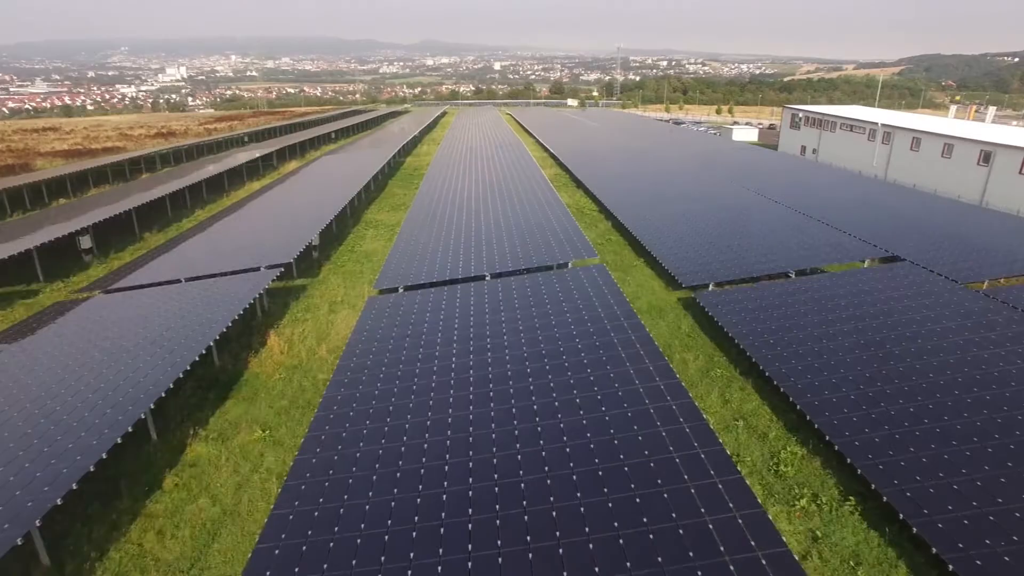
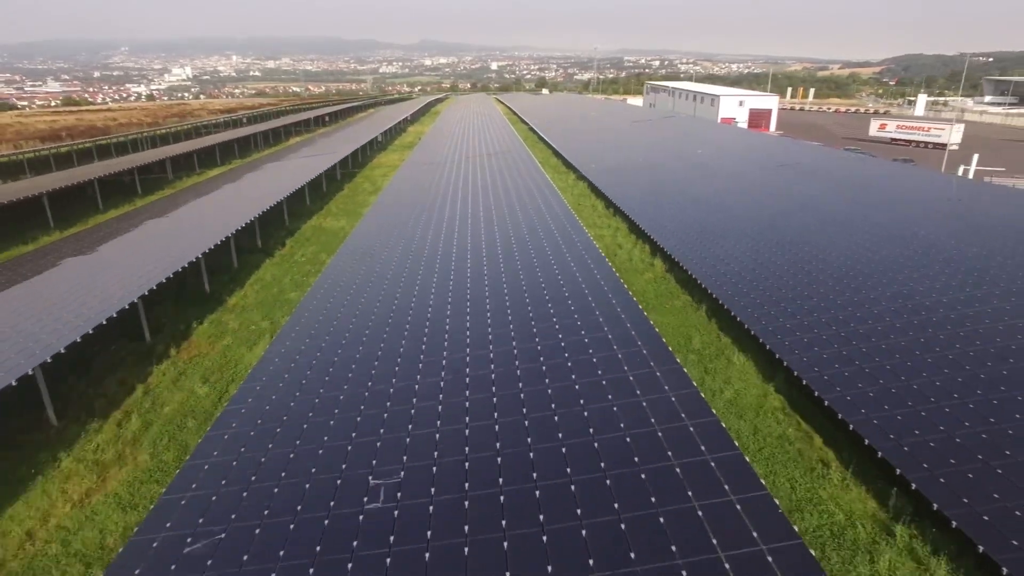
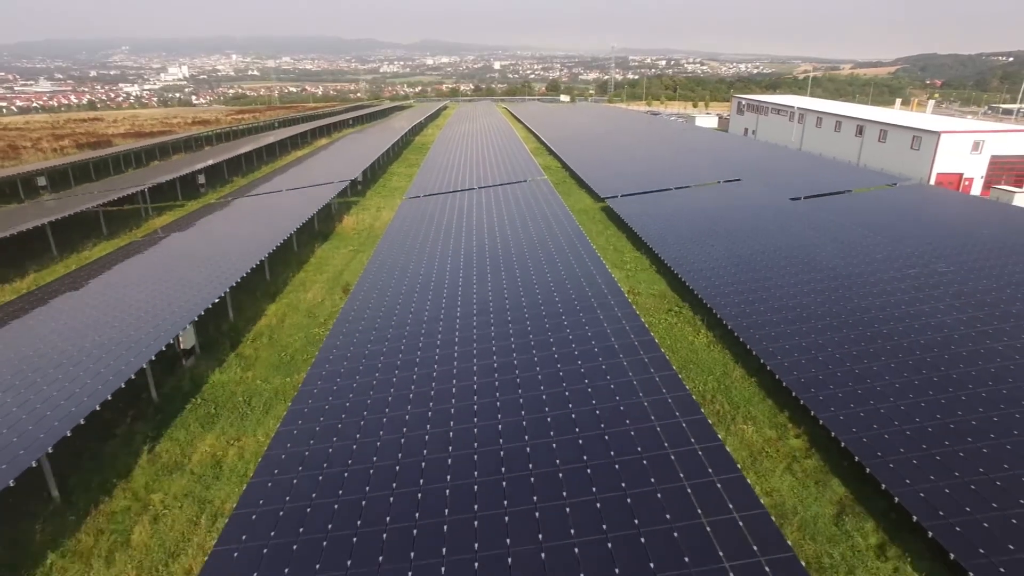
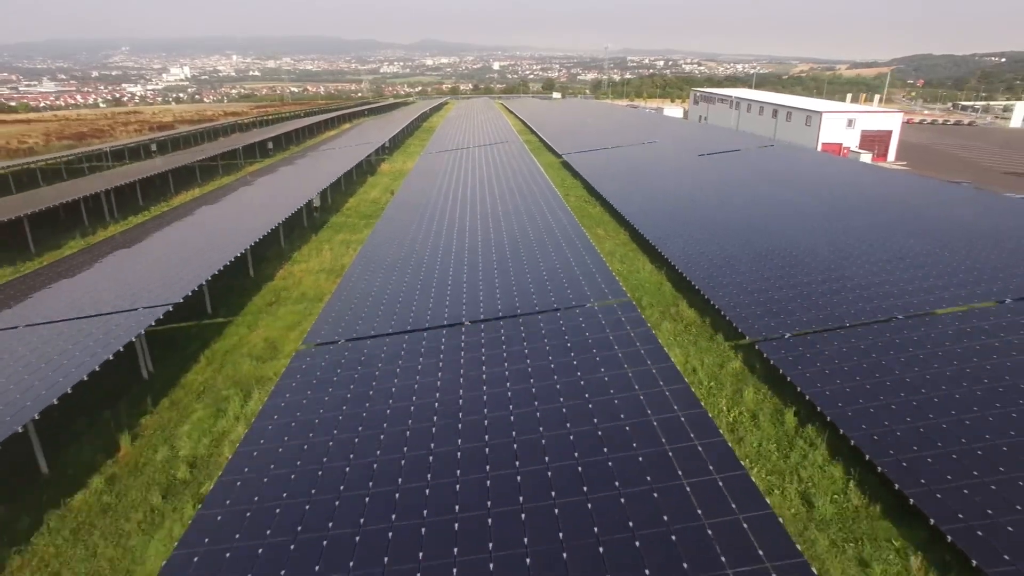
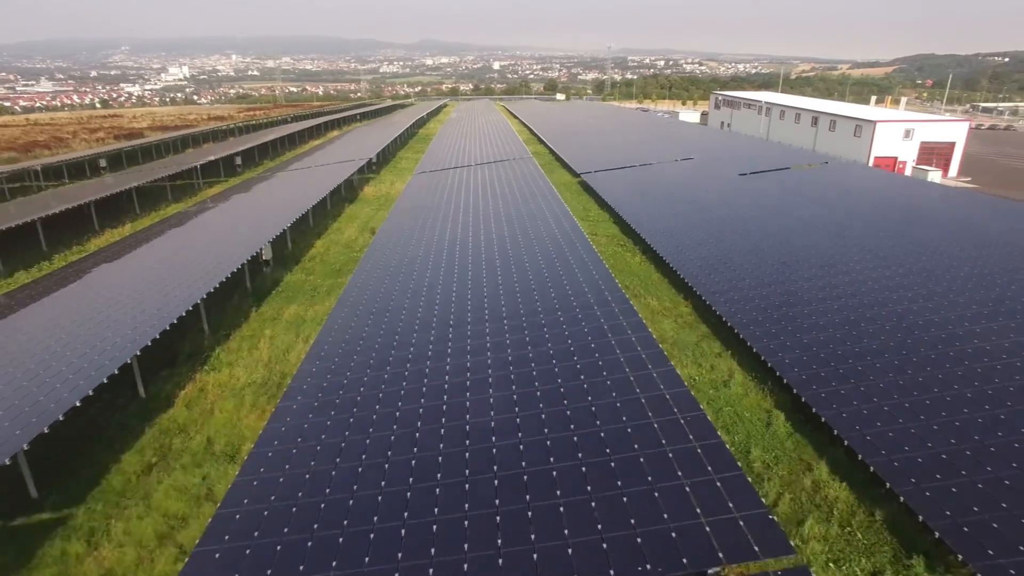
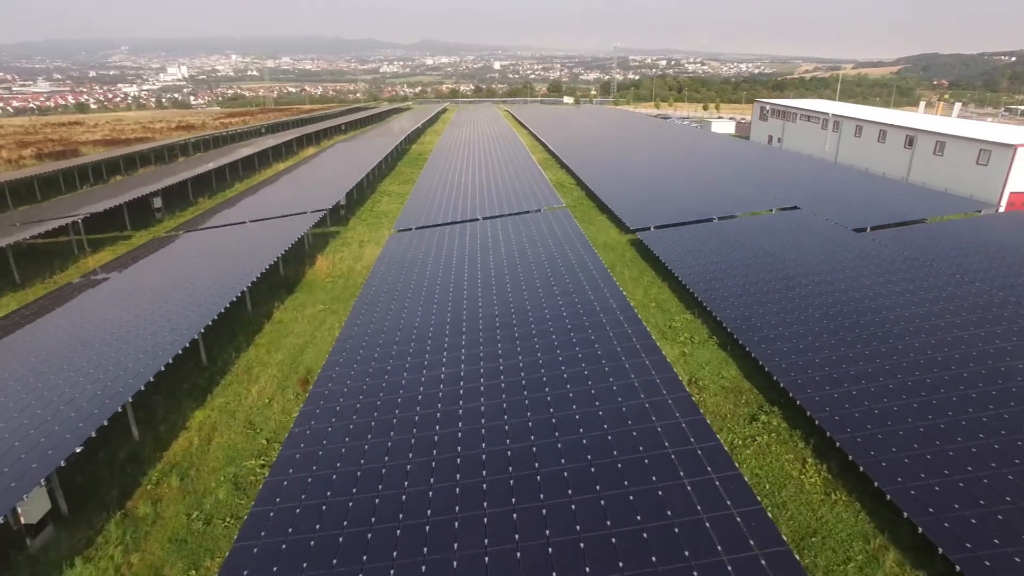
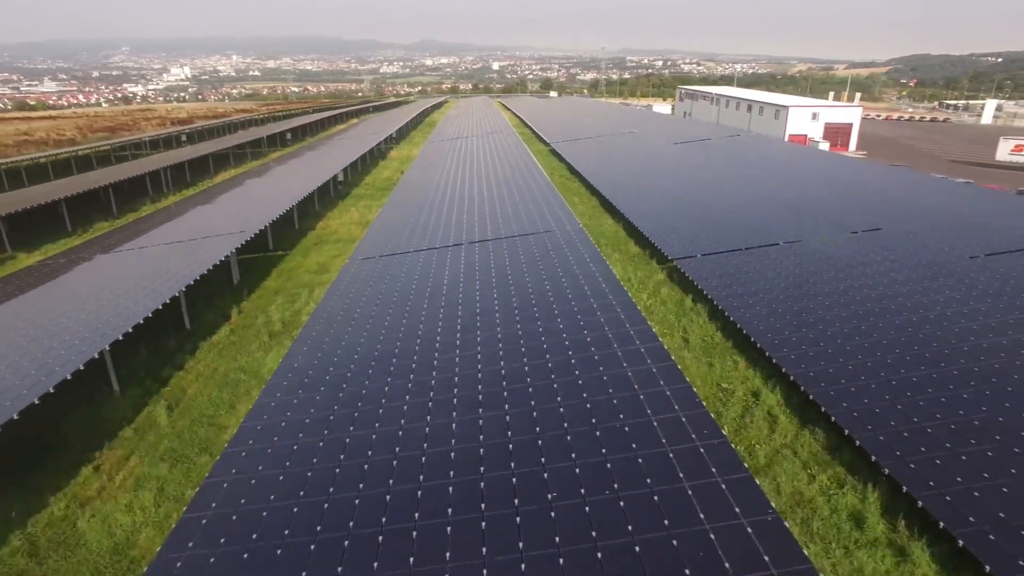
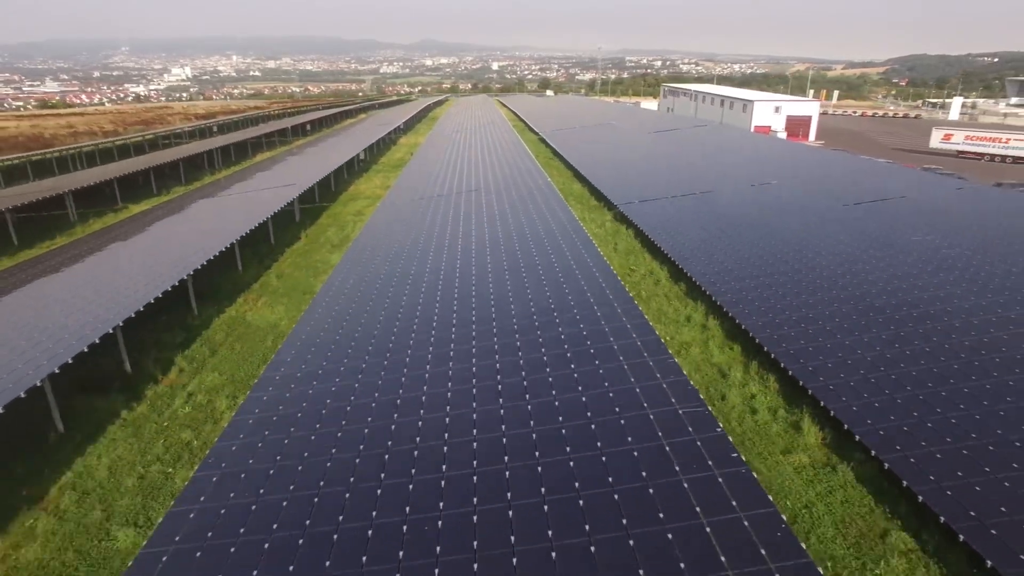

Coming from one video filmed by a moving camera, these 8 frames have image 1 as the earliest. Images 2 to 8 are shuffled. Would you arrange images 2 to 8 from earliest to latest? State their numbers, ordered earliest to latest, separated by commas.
6, 3, 5, 4, 7, 8, 2
